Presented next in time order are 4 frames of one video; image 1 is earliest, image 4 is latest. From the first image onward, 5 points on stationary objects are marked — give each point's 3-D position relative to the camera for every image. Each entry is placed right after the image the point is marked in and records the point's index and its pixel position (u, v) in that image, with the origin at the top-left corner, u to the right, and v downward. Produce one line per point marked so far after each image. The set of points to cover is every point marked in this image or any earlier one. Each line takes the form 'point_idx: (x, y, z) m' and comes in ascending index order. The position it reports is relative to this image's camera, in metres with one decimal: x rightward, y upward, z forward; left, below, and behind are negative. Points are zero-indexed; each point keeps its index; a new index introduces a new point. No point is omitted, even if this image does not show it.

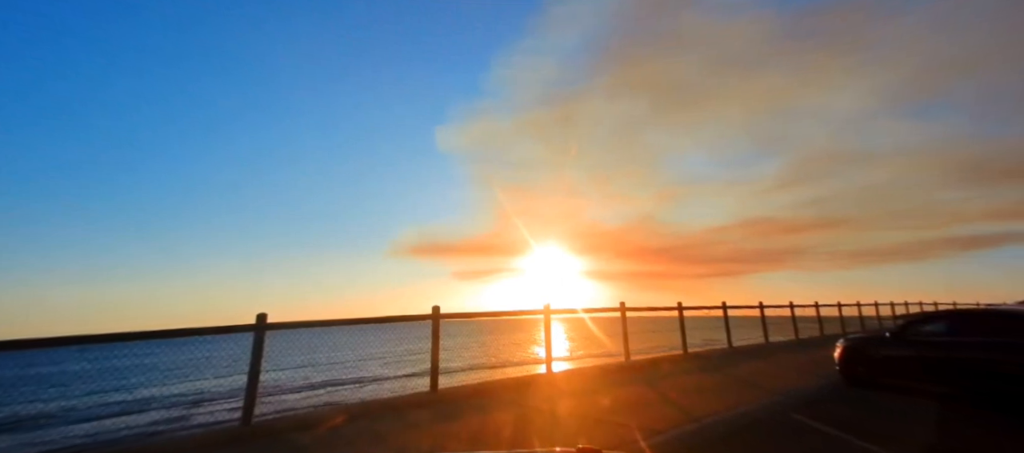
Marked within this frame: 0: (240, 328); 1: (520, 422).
0: (-4.0, -1.5, +6.3) m
1: (-0.1, -2.7, +6.1) m
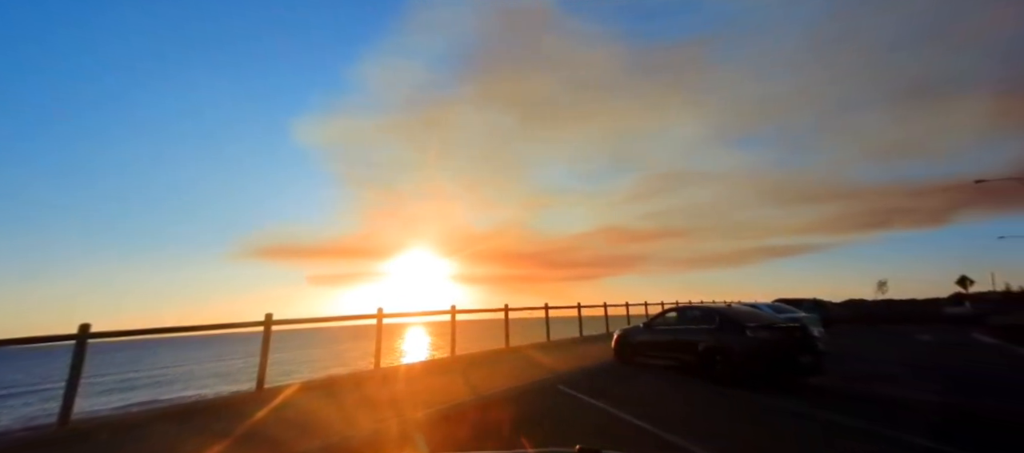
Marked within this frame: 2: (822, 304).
0: (-6.4, -1.5, +5.9) m
1: (-2.5, -2.9, +6.8) m
2: (+11.8, -3.0, +16.2) m
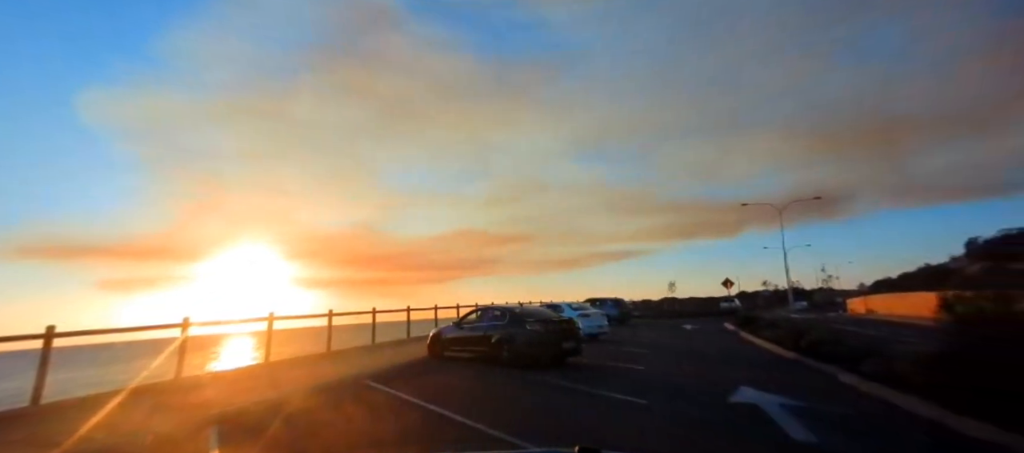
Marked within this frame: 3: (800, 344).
0: (-8.9, -1.5, +4.6) m
1: (-5.5, -3.0, +6.5) m
2: (+5.1, -3.6, +20.0) m
3: (+9.0, -3.7, +13.3) m
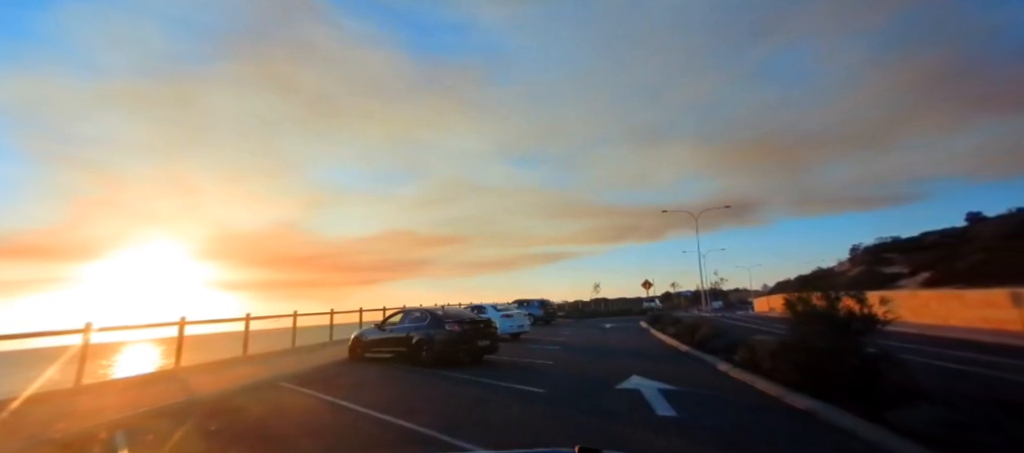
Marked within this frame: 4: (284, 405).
0: (-9.8, -1.5, +3.8) m
1: (-6.8, -3.0, +6.2) m
2: (+1.7, -3.8, +21.1) m
3: (+6.5, -4.0, +15.0) m
4: (-4.0, -3.2, +7.4) m
